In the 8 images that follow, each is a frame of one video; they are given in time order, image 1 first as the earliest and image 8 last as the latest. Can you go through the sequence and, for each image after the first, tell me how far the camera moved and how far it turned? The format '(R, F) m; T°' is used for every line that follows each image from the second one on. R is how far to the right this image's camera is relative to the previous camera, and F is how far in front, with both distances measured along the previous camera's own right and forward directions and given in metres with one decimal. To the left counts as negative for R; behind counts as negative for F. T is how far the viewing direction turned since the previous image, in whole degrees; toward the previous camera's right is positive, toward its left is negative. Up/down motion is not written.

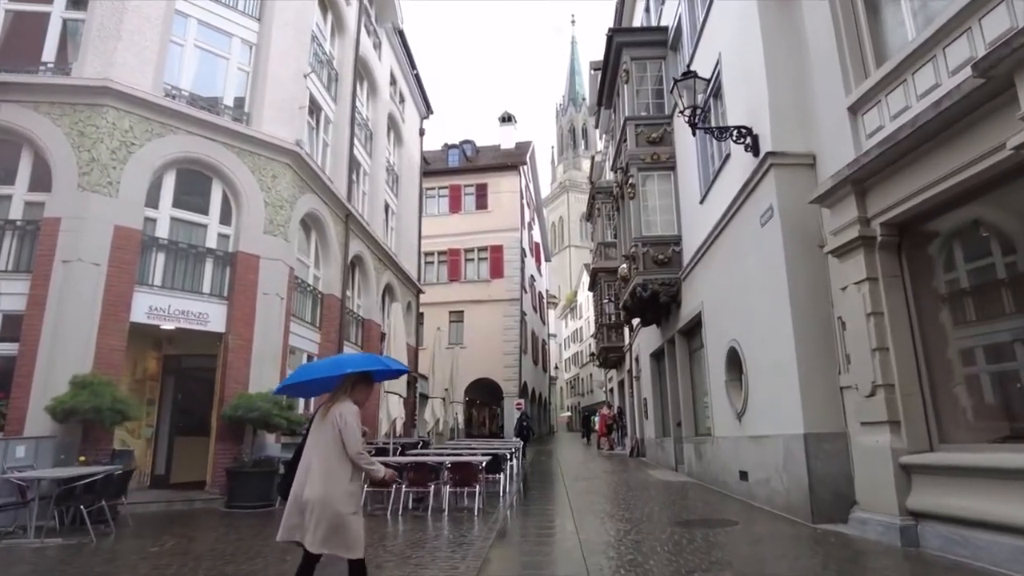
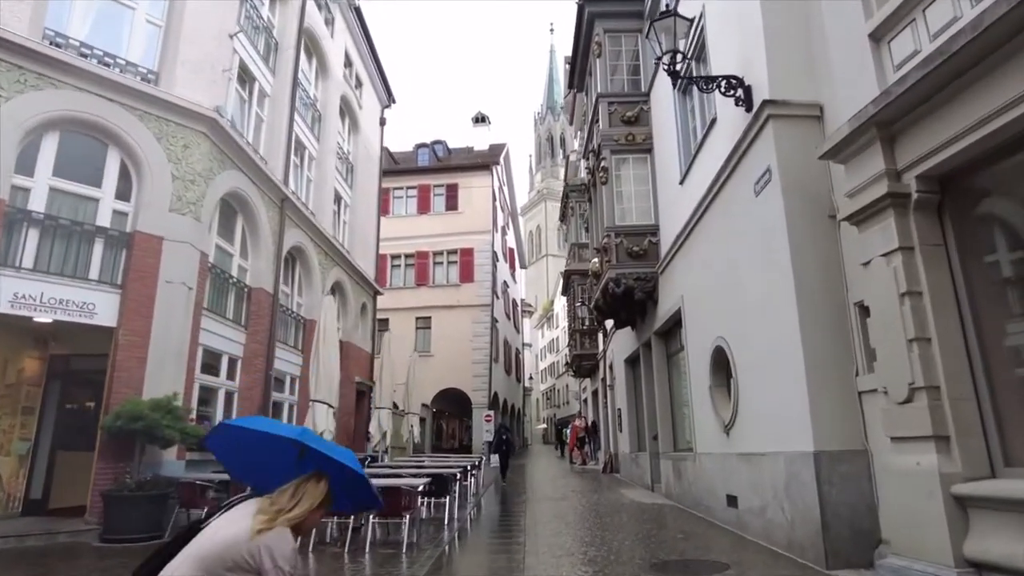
(+0.5, +1.7) m; +2°
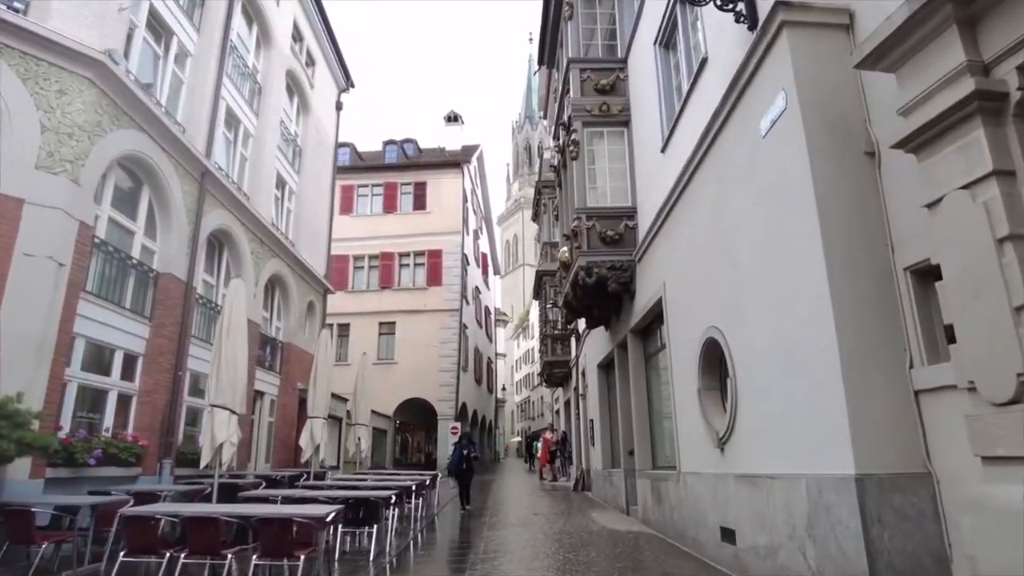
(+0.4, +1.8) m; +2°
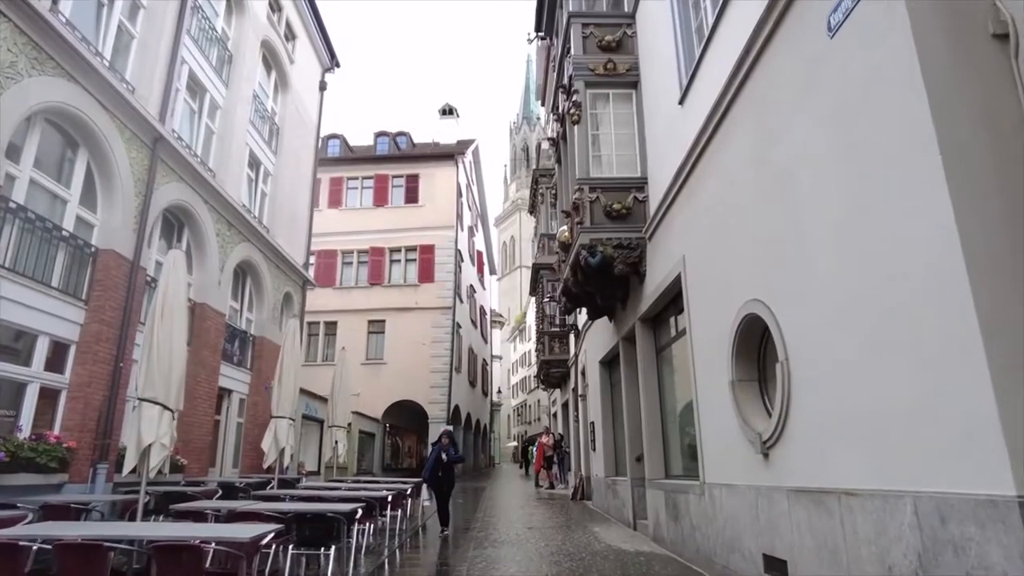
(+0.1, +1.4) m; 0°
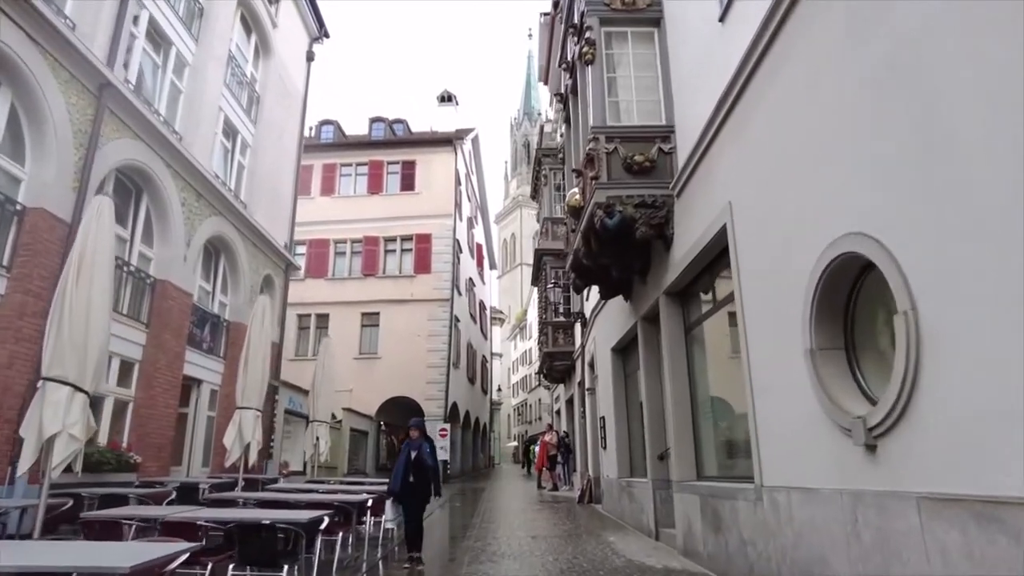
(0.0, +1.5) m; 0°
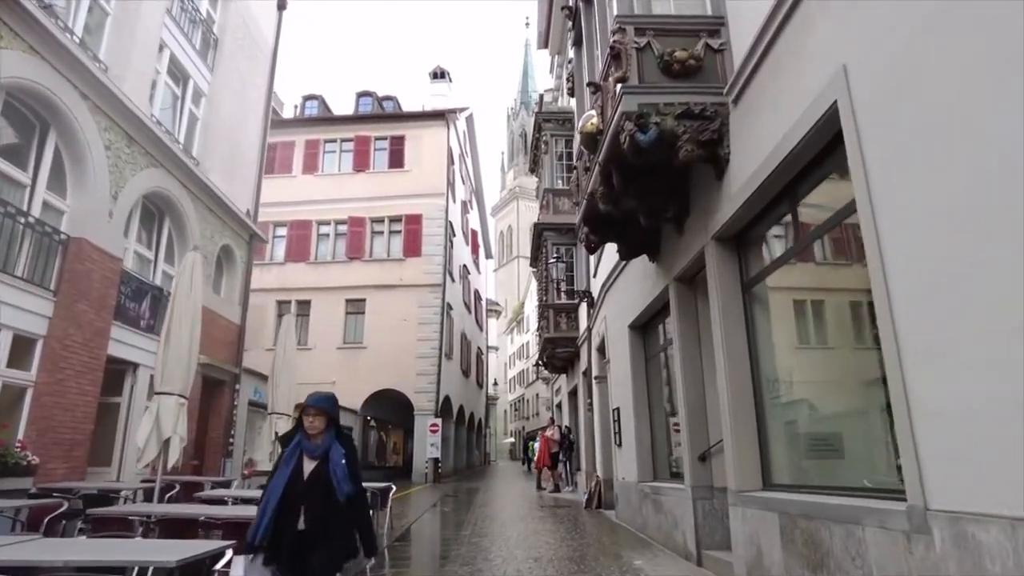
(0.0, +2.1) m; 0°
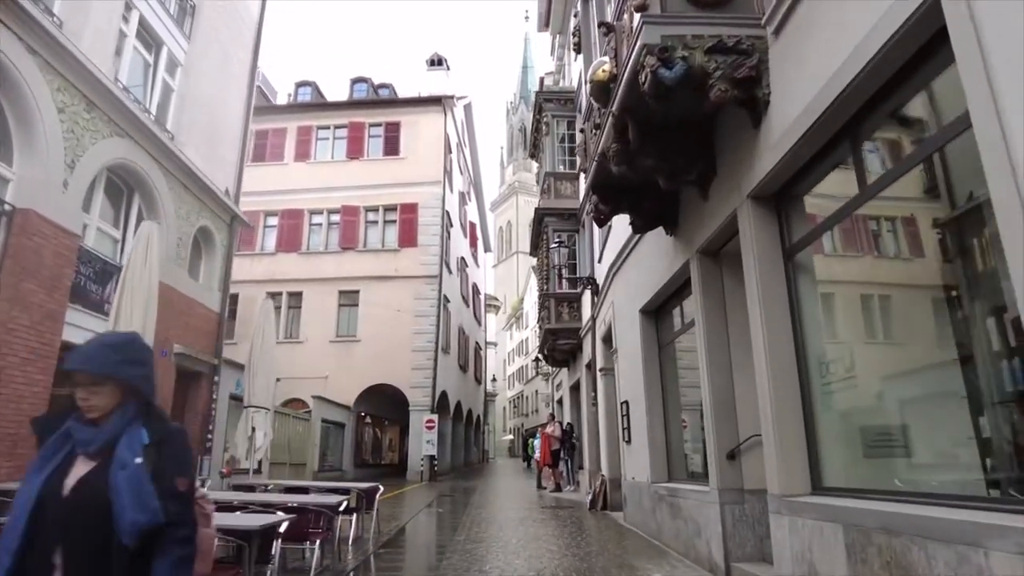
(0.0, +1.0) m; 0°
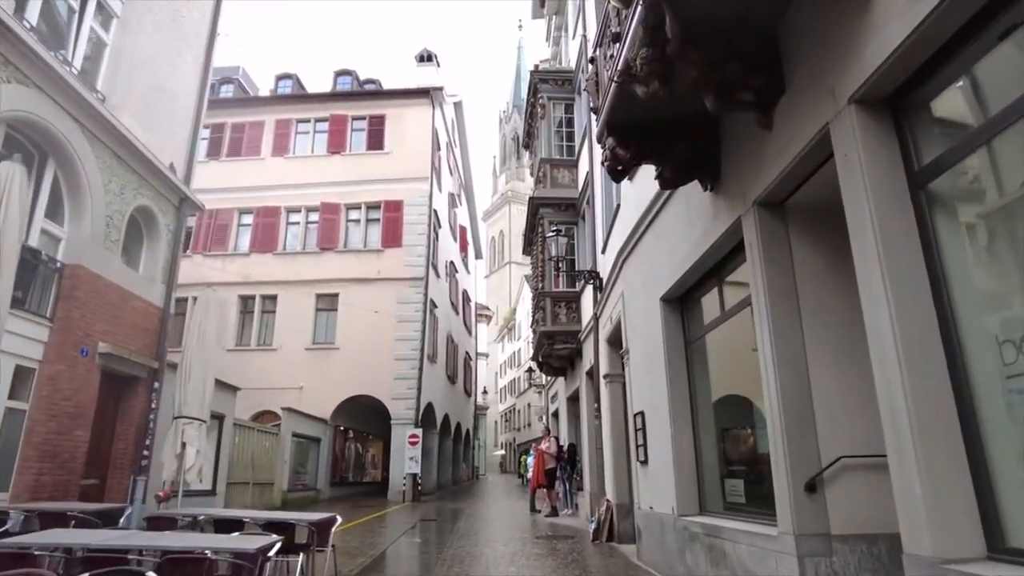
(0.0, +1.8) m; +1°
